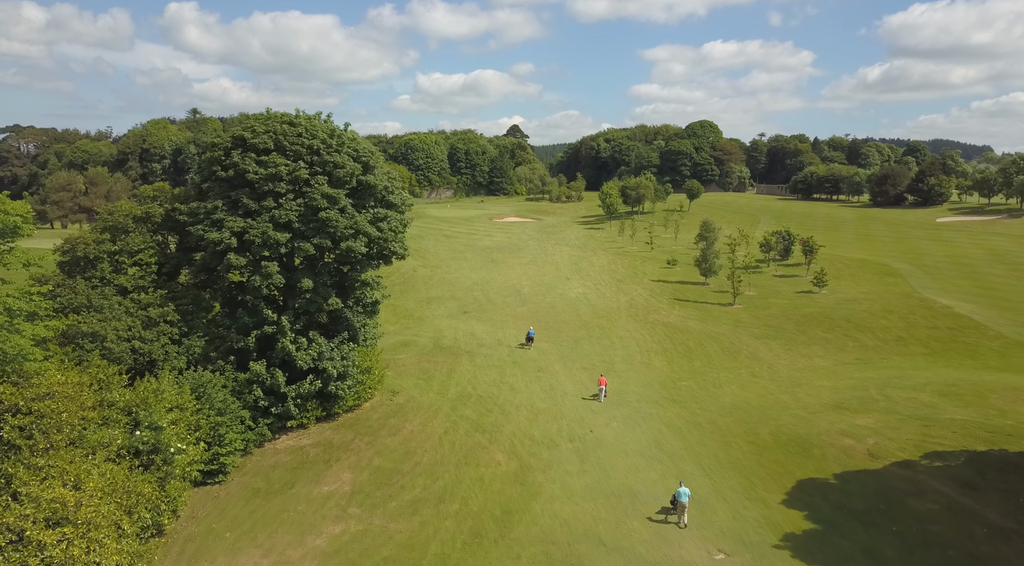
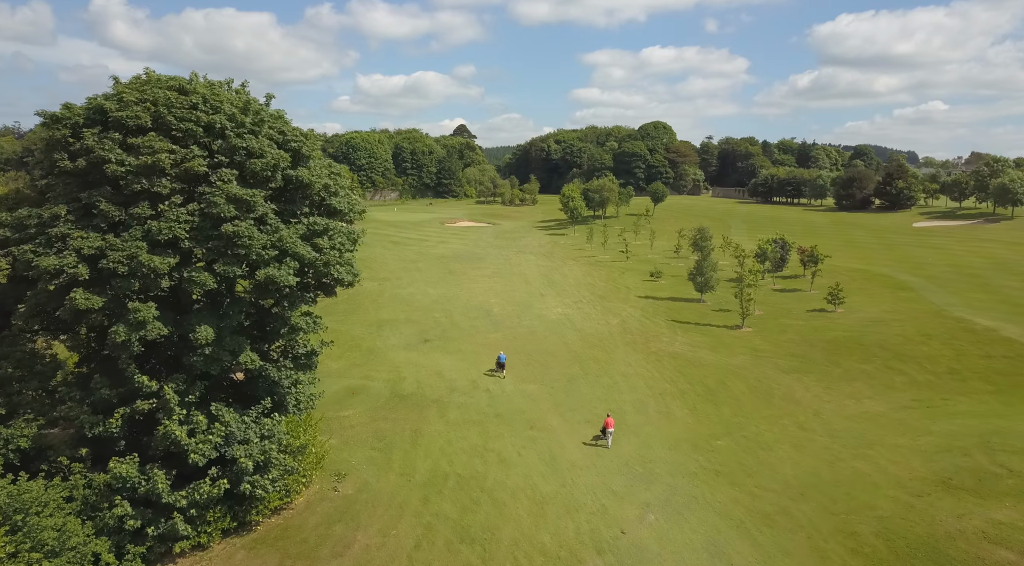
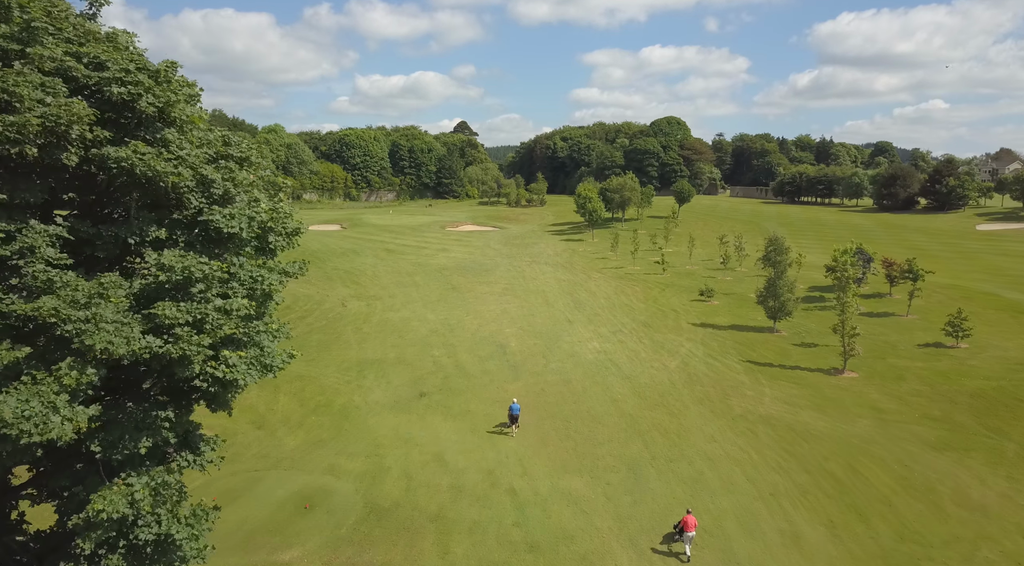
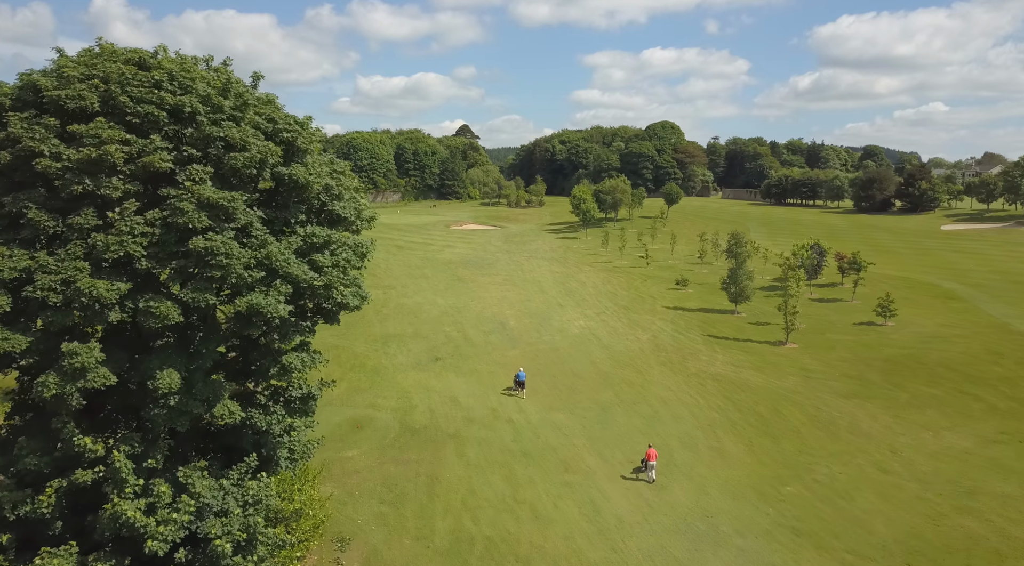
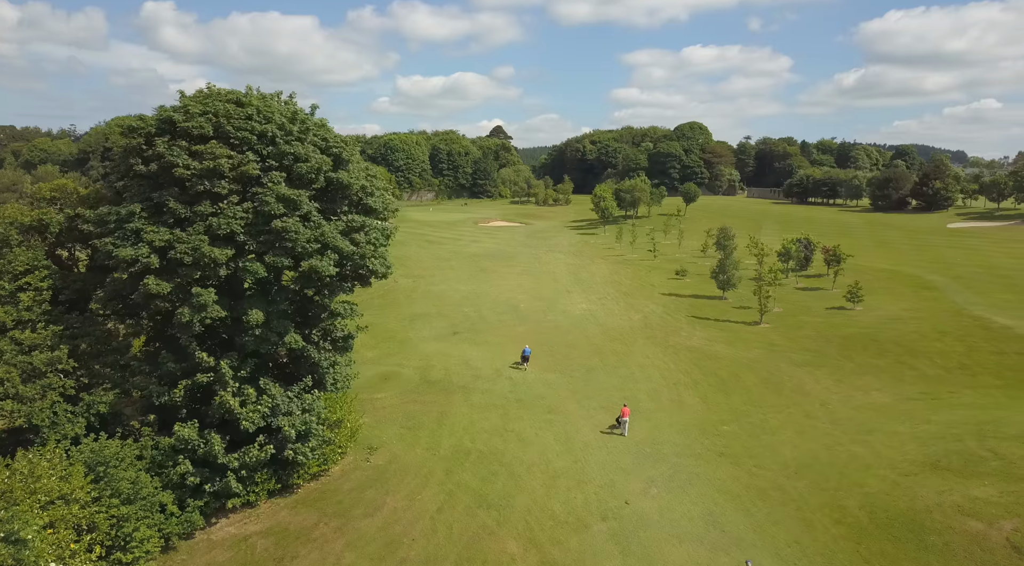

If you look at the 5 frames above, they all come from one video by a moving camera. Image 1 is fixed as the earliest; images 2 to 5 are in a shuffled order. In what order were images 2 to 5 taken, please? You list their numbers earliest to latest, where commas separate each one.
5, 2, 4, 3
